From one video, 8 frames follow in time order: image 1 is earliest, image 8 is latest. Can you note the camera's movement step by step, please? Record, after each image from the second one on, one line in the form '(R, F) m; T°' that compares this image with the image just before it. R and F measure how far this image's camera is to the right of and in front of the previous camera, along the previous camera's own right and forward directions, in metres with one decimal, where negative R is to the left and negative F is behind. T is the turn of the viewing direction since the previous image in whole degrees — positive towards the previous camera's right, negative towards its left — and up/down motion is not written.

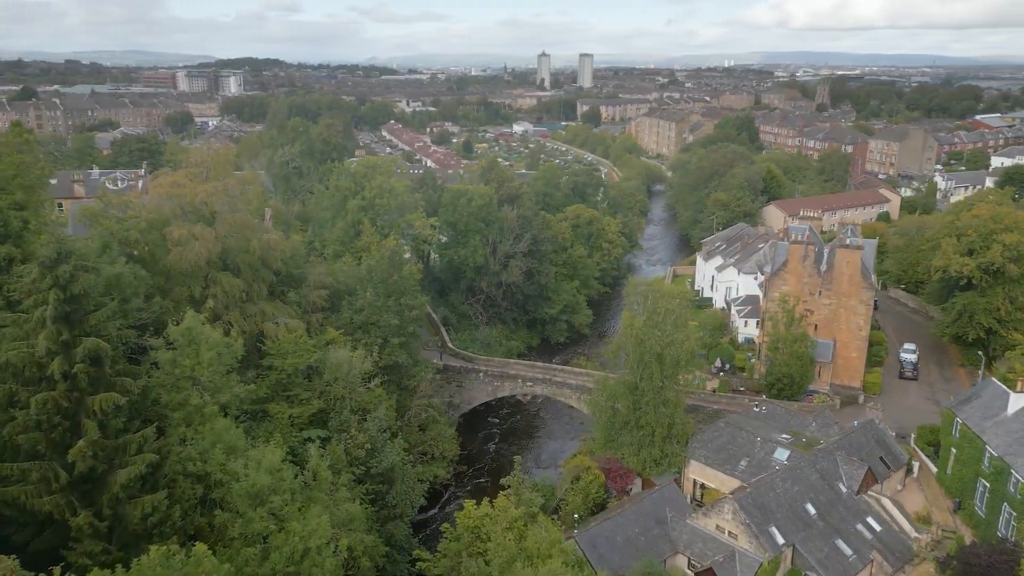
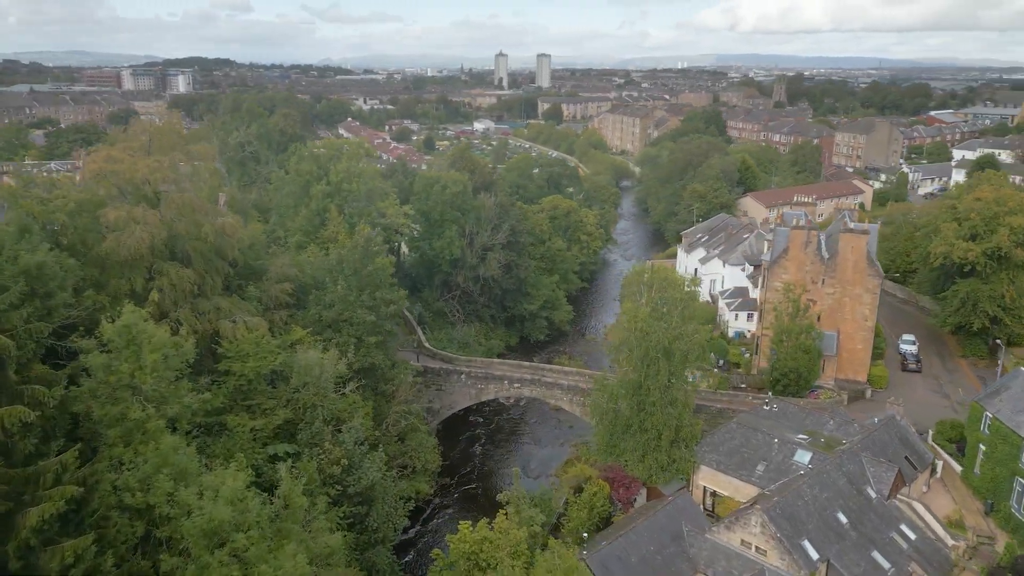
(-1.1, +3.1) m; +3°
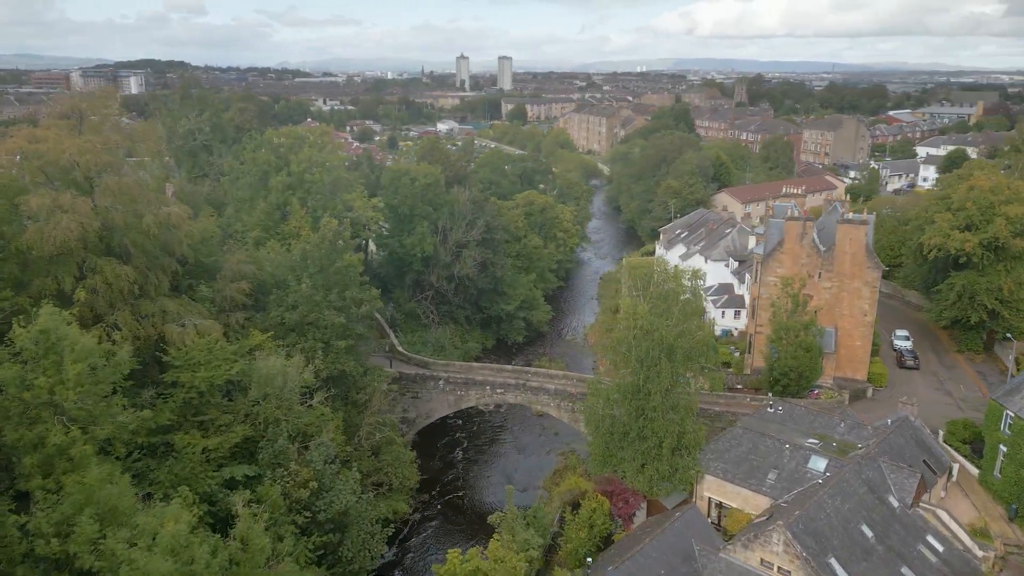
(-0.7, +2.5) m; +3°
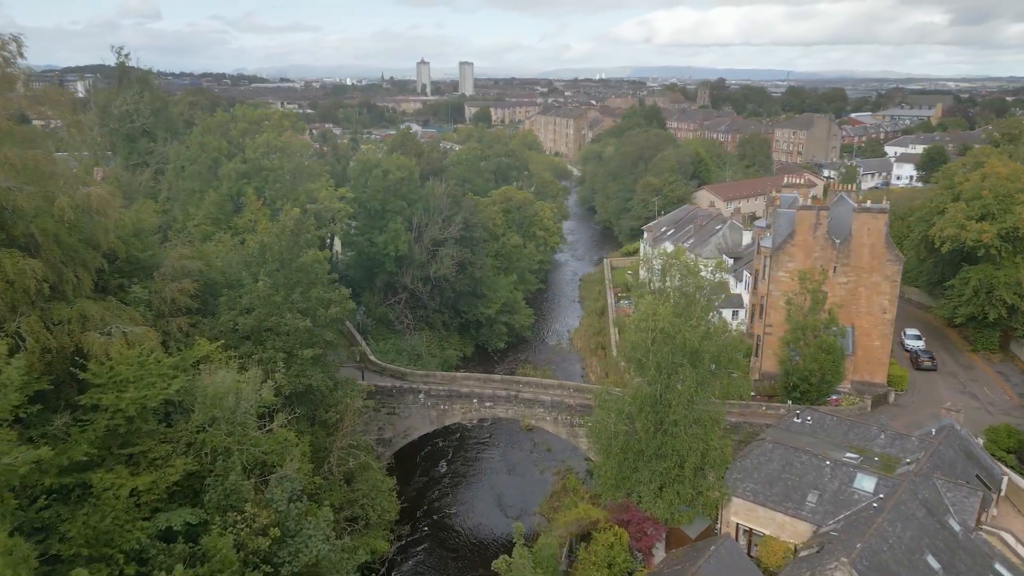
(-0.9, +3.5) m; +3°
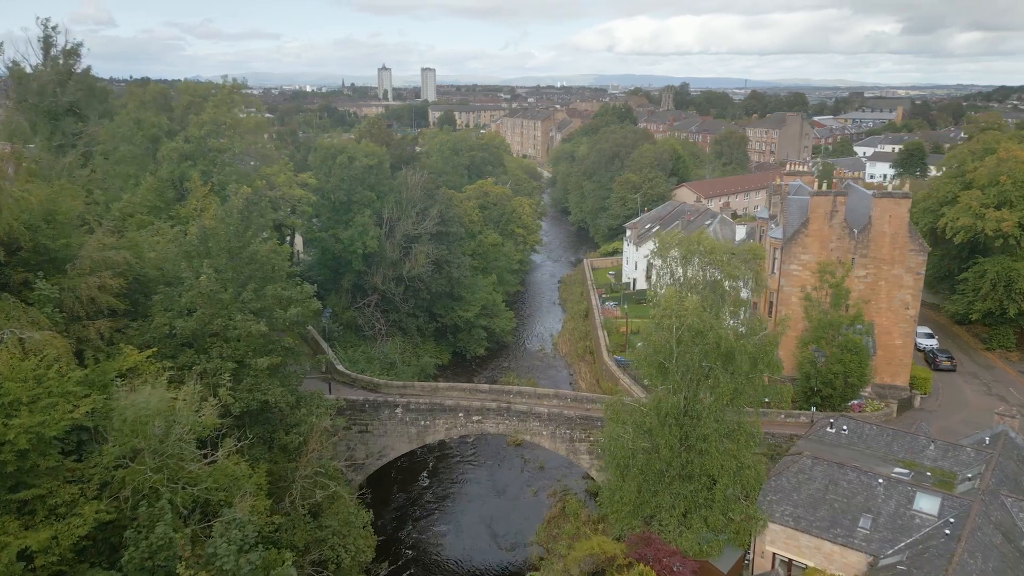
(-0.8, +3.3) m; +3°
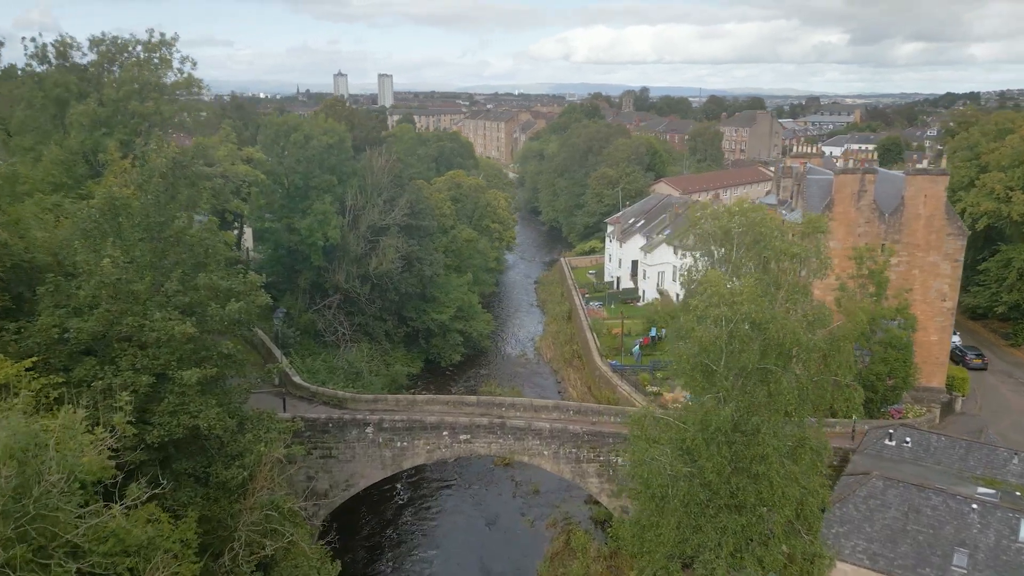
(-0.8, +3.7) m; +3°
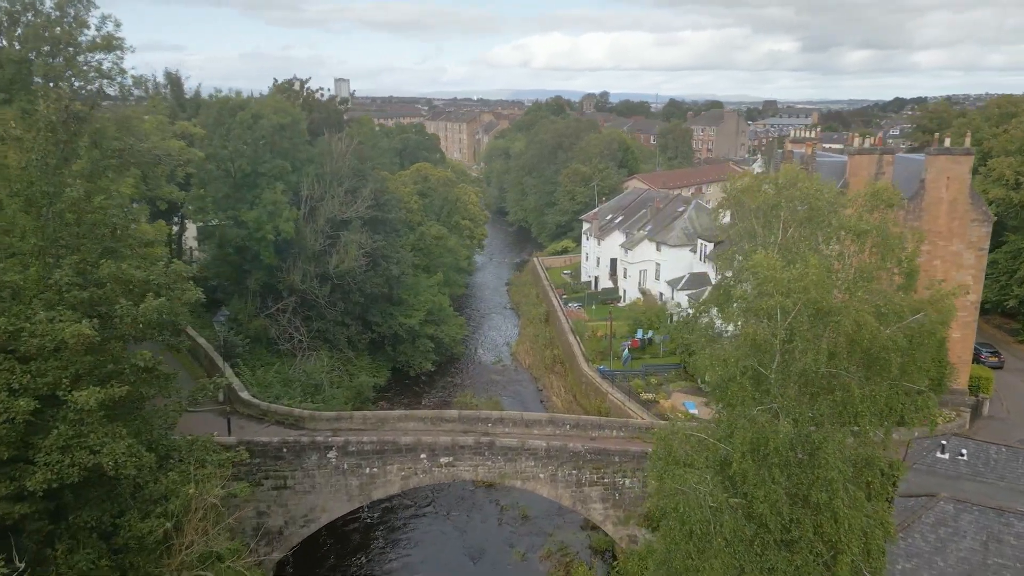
(-0.6, +2.8) m; +3°
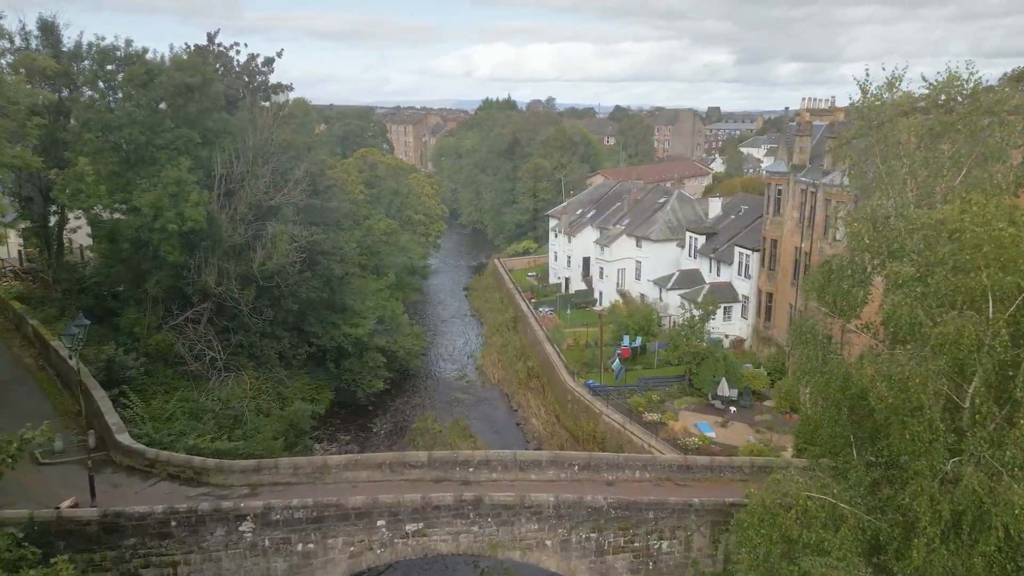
(-0.7, +4.6) m; +4°
